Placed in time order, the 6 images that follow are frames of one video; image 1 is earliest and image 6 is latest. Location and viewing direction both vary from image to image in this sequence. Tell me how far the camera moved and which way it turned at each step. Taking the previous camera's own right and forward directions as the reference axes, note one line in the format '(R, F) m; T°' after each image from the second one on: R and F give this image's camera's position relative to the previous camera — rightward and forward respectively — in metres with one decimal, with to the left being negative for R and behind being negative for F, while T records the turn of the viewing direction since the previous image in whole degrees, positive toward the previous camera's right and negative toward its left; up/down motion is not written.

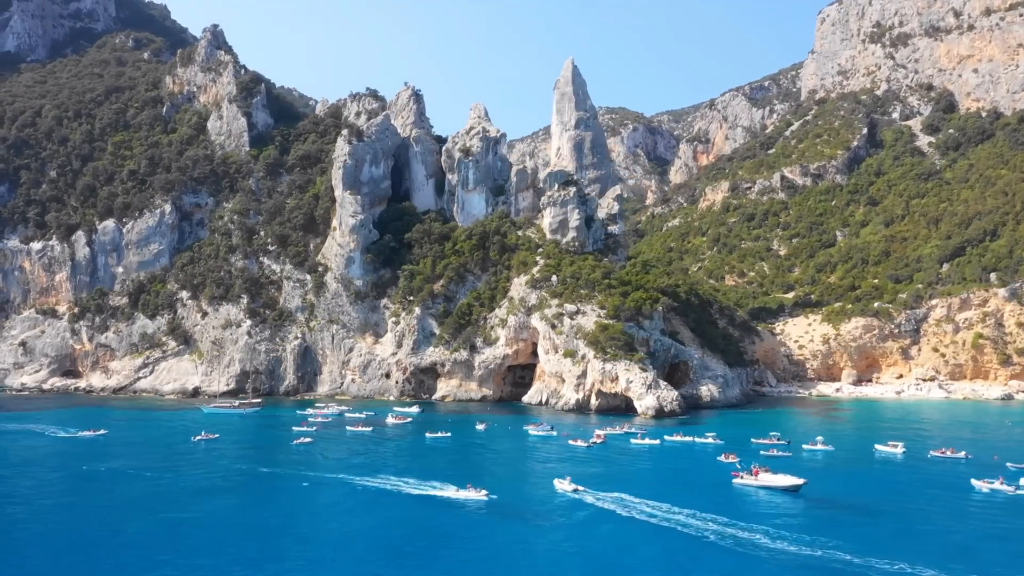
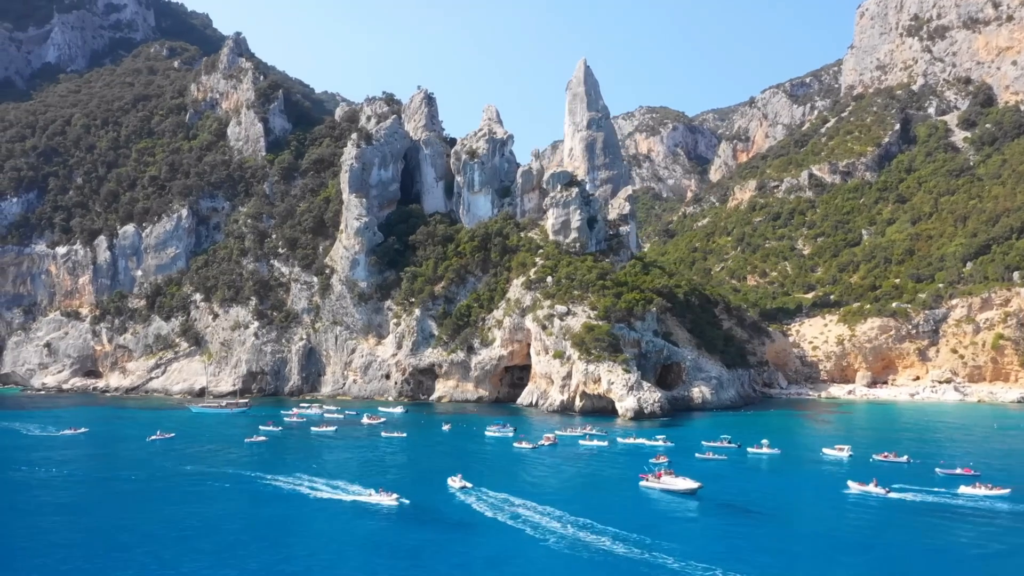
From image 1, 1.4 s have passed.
(+3.6, +0.1) m; -3°
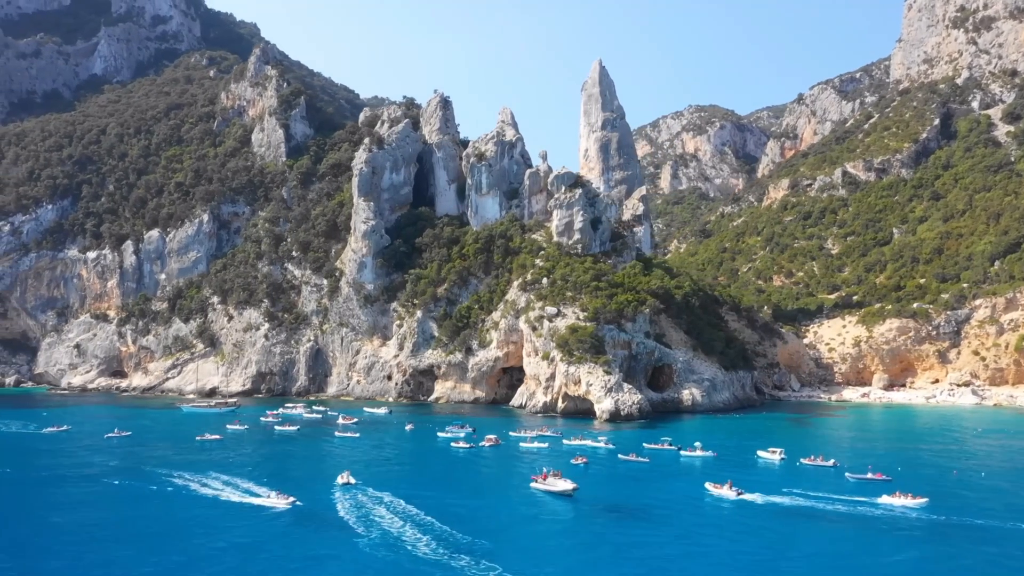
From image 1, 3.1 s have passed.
(+4.1, 0.0) m; -4°
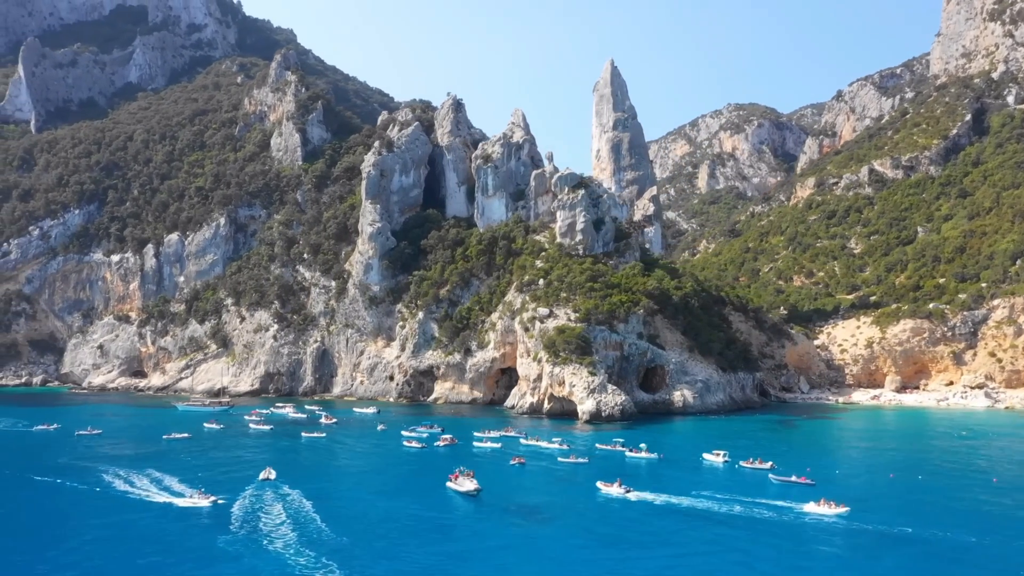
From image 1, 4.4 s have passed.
(+3.2, -0.1) m; -3°
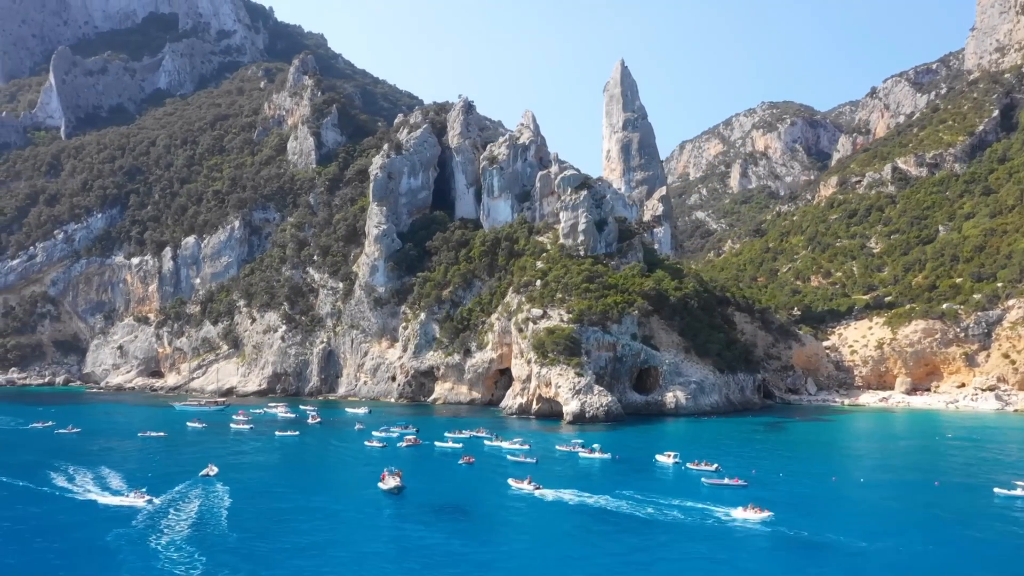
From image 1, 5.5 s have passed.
(+2.7, -0.2) m; -2°
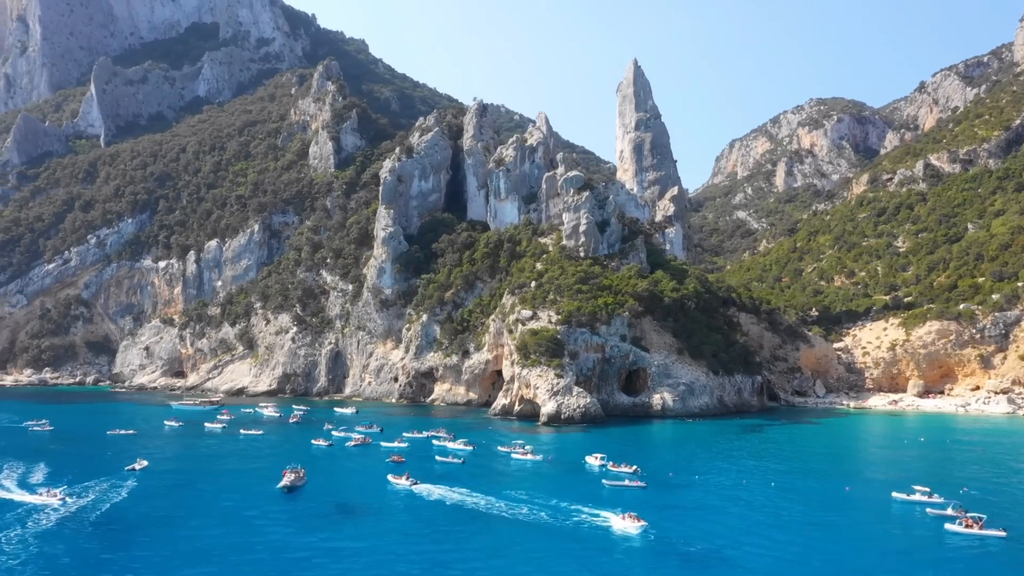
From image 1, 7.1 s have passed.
(+3.9, -0.3) m; -3°
